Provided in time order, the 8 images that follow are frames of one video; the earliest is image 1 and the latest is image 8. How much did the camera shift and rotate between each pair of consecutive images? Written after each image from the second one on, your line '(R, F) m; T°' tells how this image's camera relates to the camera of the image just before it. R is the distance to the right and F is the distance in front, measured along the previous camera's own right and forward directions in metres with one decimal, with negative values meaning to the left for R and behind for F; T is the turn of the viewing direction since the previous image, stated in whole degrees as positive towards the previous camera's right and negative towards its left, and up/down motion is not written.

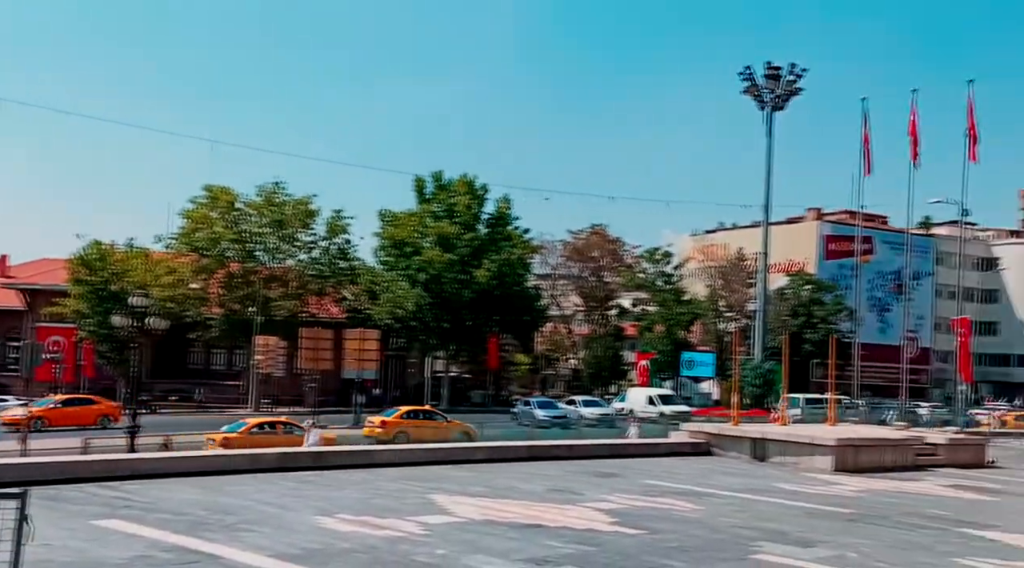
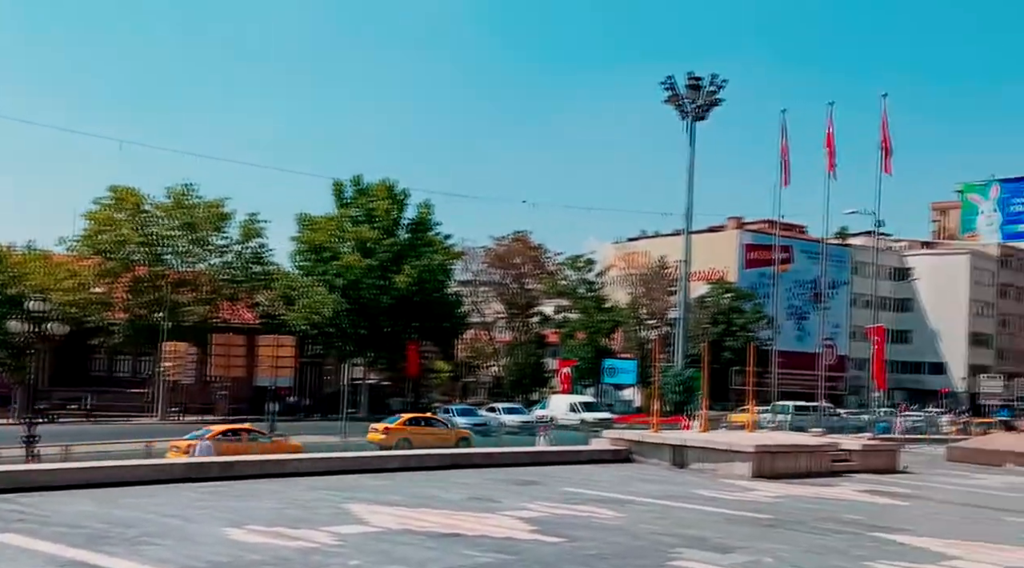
(+0.1, +0.4) m; +4°
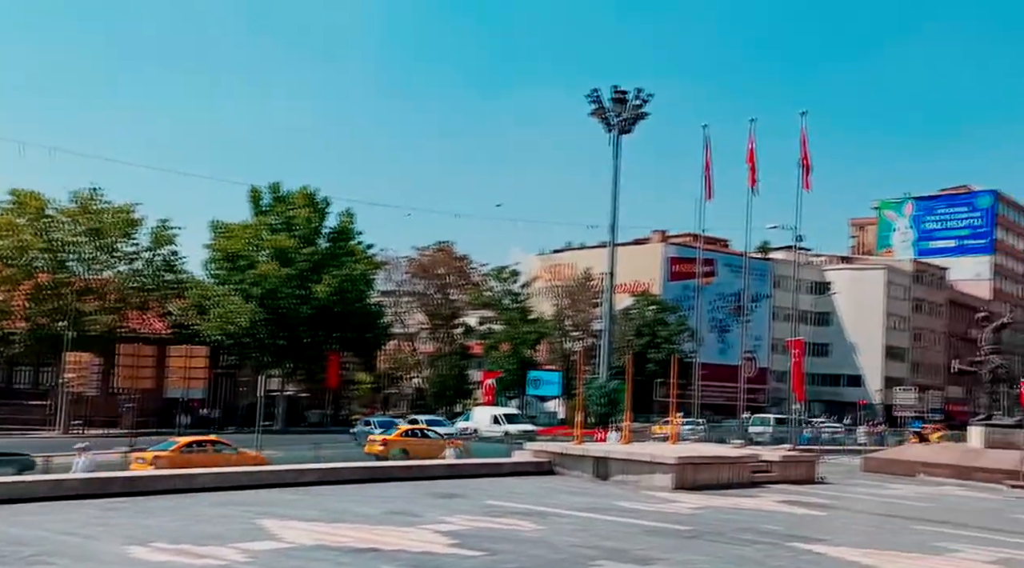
(+0.1, +0.3) m; +4°
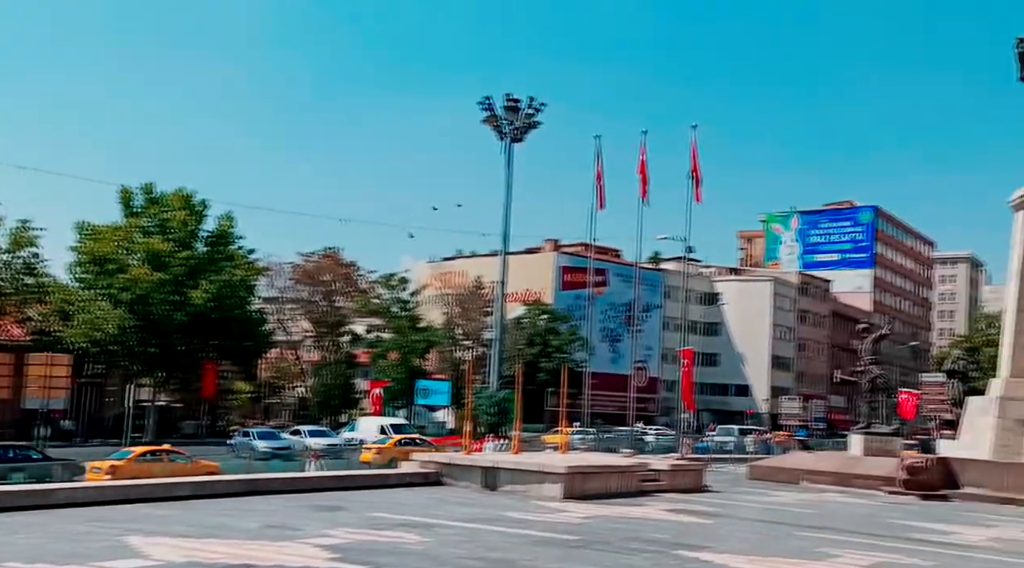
(+0.3, +0.5) m; +5°
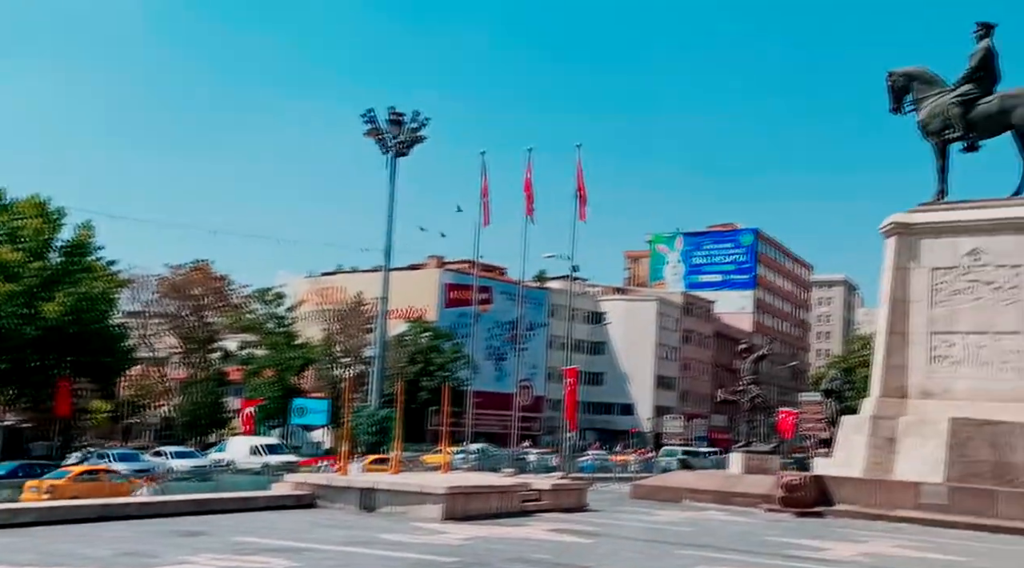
(+0.4, +0.8) m; +6°
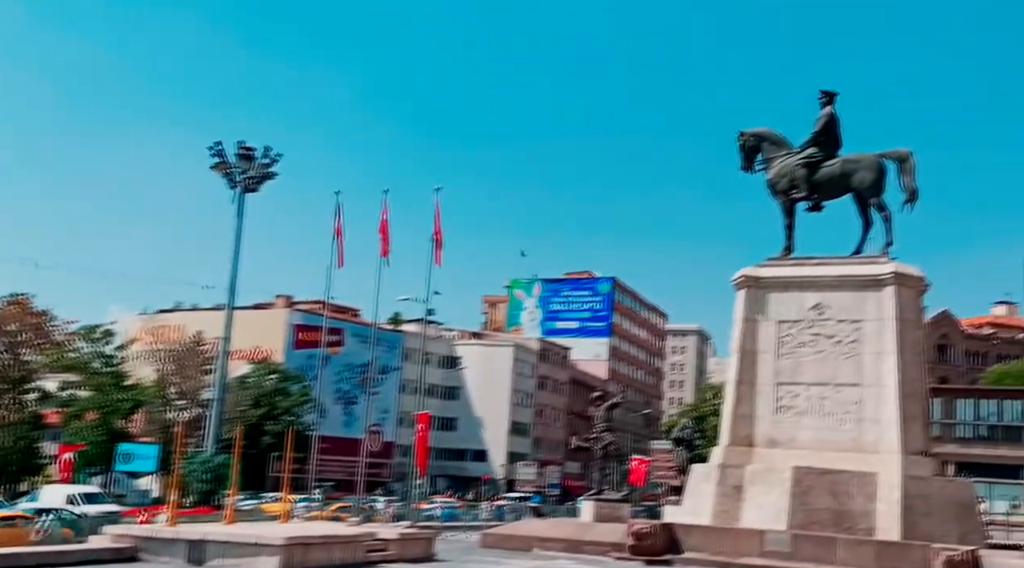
(+0.6, +1.3) m; +7°
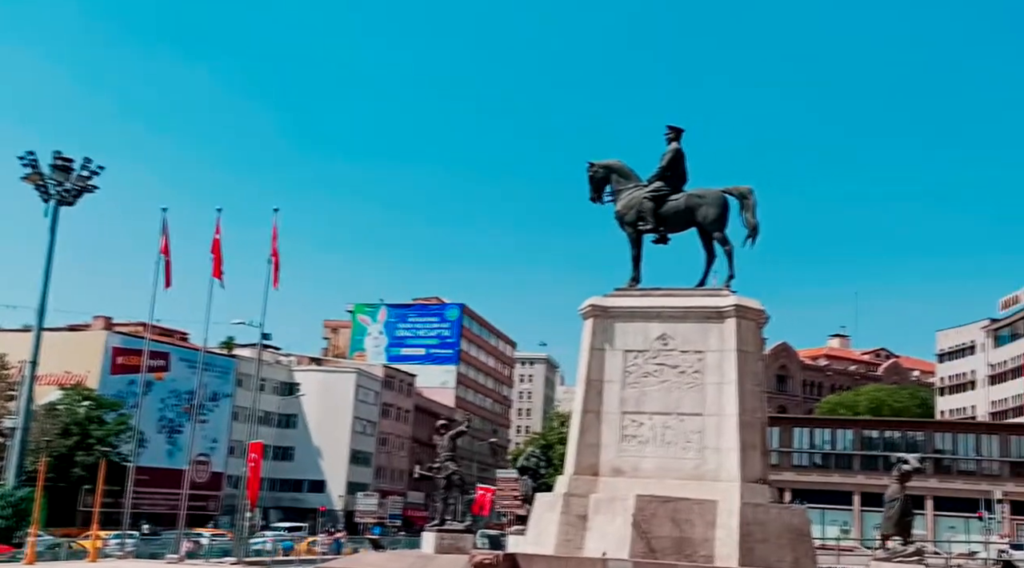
(+1.0, +1.9) m; +7°
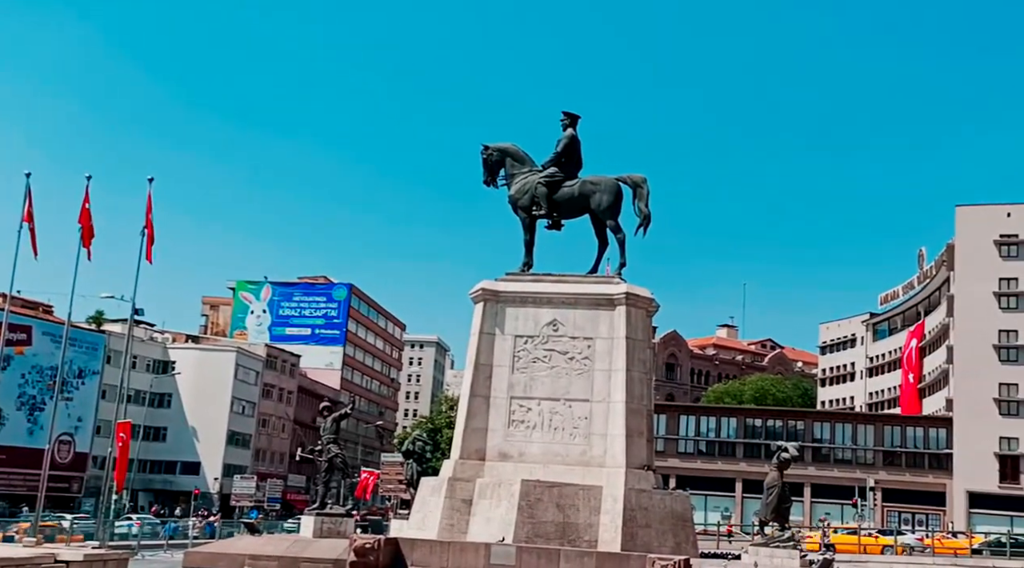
(+0.5, +1.9) m; +5°
